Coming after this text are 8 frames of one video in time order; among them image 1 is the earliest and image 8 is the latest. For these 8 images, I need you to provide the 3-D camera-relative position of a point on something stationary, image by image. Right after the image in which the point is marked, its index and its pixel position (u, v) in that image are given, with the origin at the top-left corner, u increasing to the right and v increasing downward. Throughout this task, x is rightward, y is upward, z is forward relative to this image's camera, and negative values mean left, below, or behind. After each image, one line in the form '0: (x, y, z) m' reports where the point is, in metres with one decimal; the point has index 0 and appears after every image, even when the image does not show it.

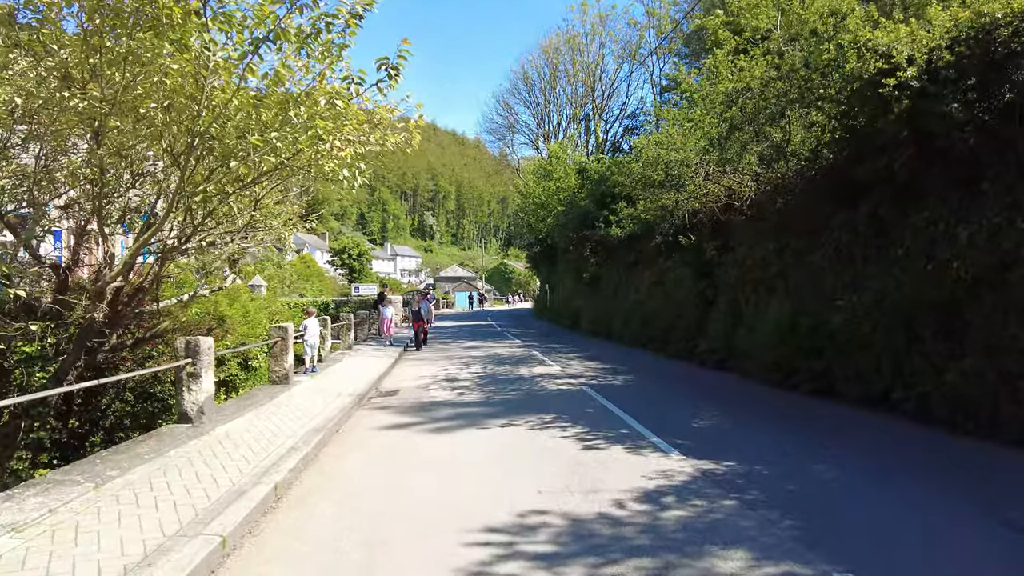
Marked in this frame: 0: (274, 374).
0: (-4.3, -1.6, +11.9) m
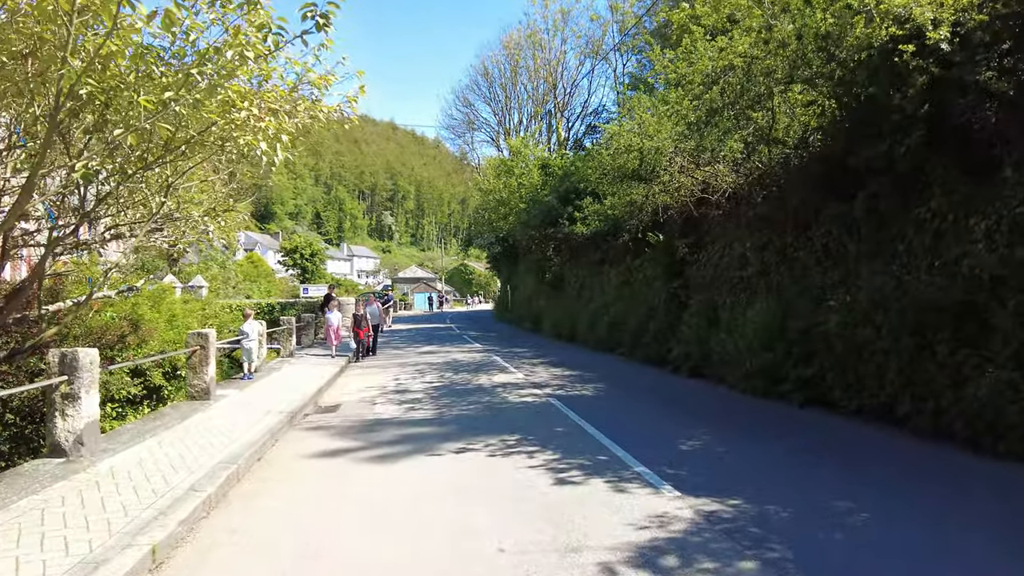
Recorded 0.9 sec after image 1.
0: (-4.9, -1.6, +10.3) m
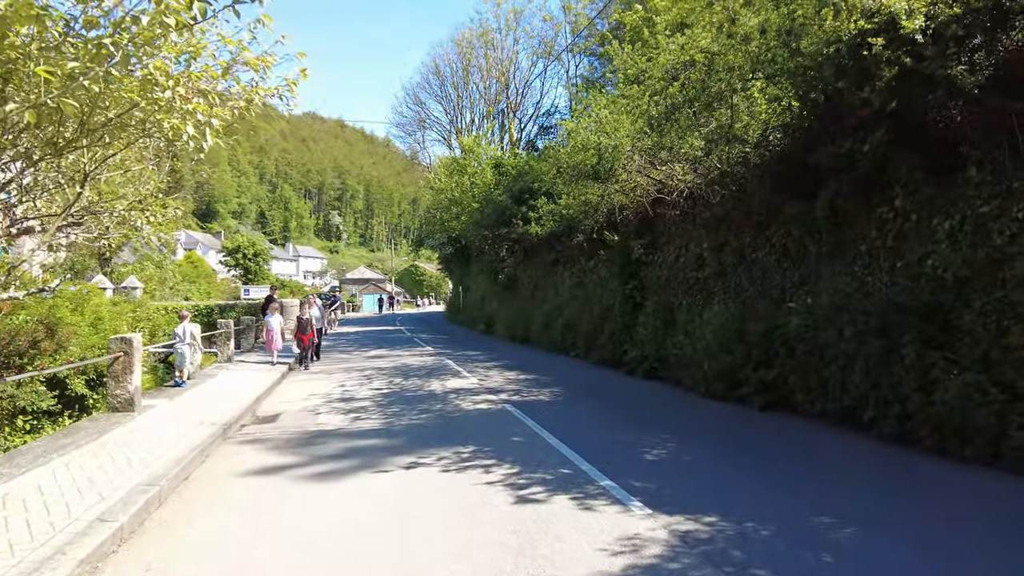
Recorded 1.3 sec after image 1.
0: (-5.6, -1.6, +9.4) m
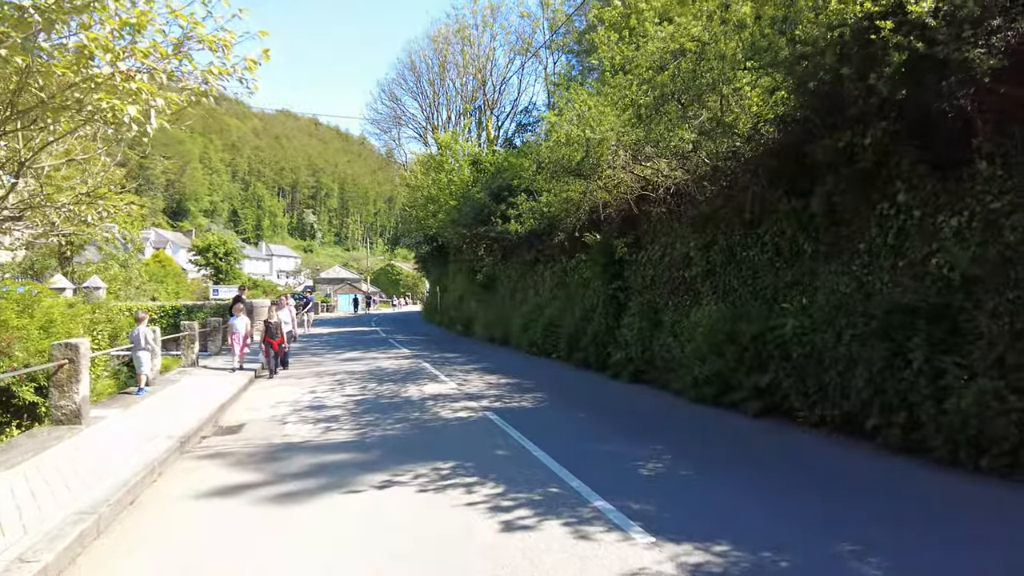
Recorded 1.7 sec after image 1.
0: (-5.8, -1.6, +8.6) m
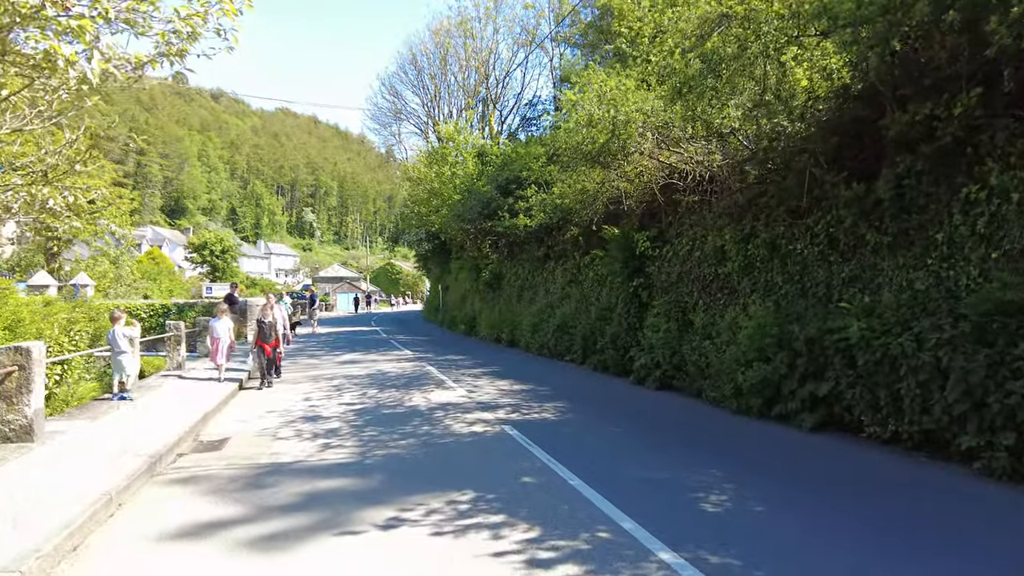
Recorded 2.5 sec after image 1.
0: (-5.5, -1.5, +7.3) m
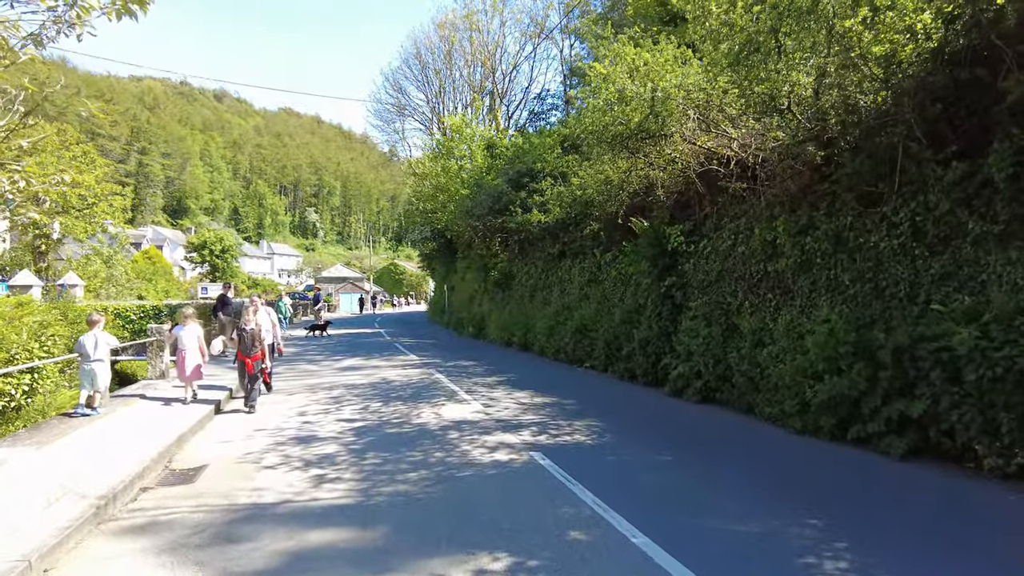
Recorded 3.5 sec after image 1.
0: (-5.2, -1.5, +5.9) m
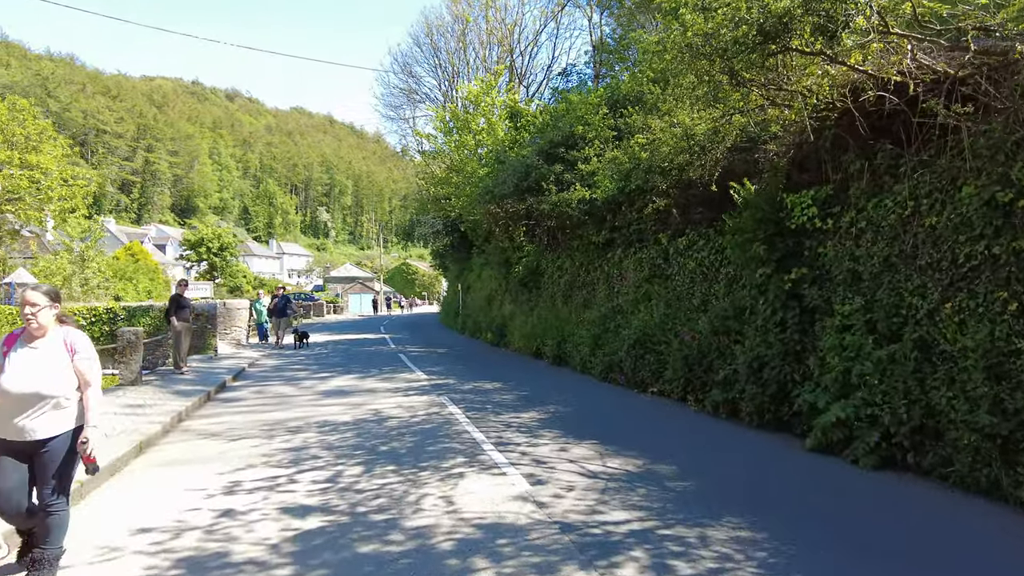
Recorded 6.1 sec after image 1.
0: (-4.7, -1.5, +1.9) m
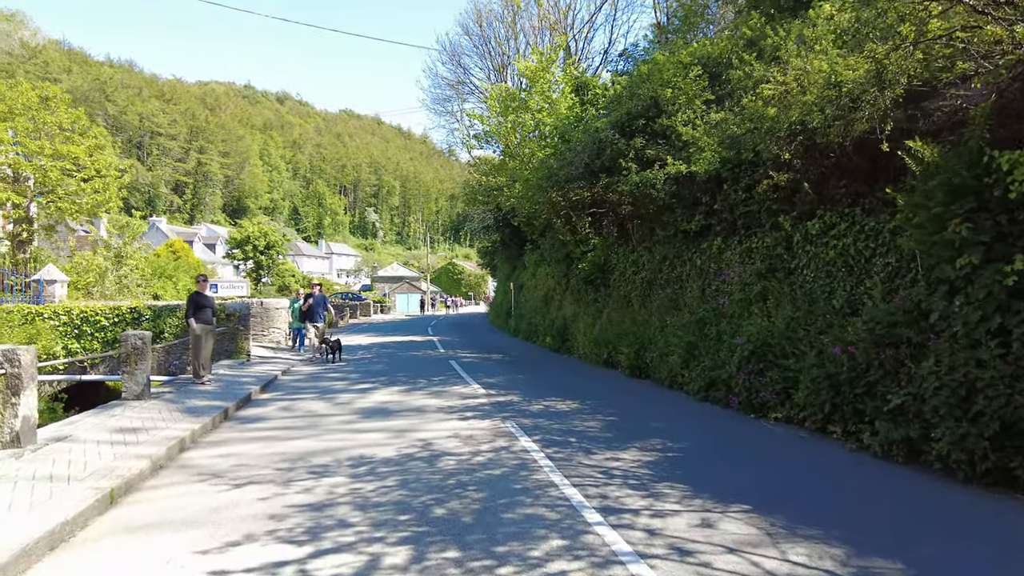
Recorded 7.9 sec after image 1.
0: (-4.2, -1.4, -0.3) m
